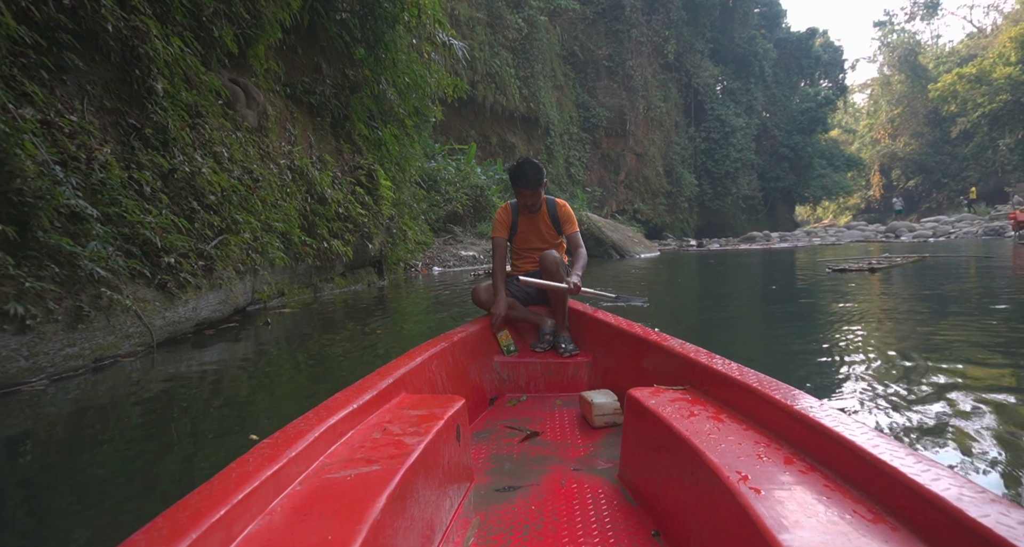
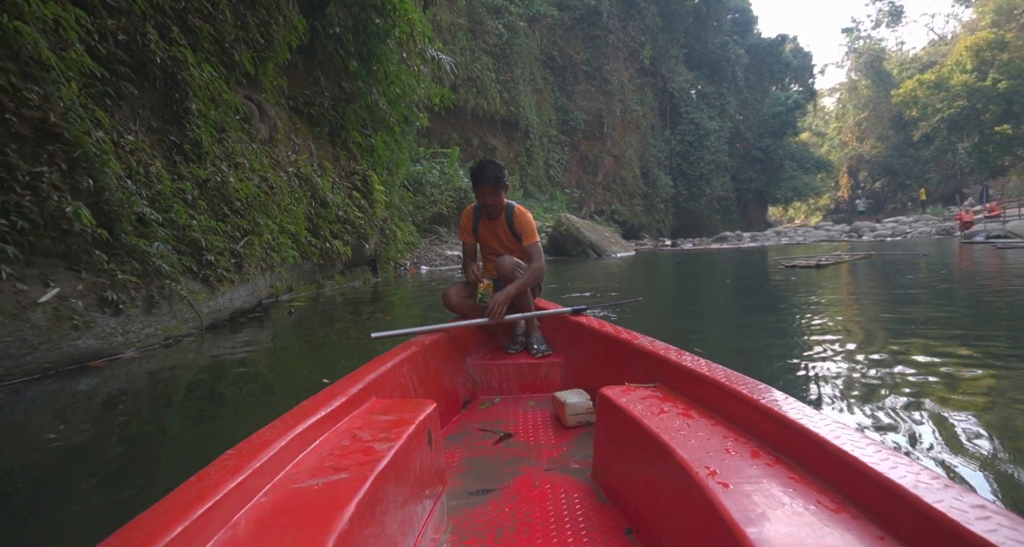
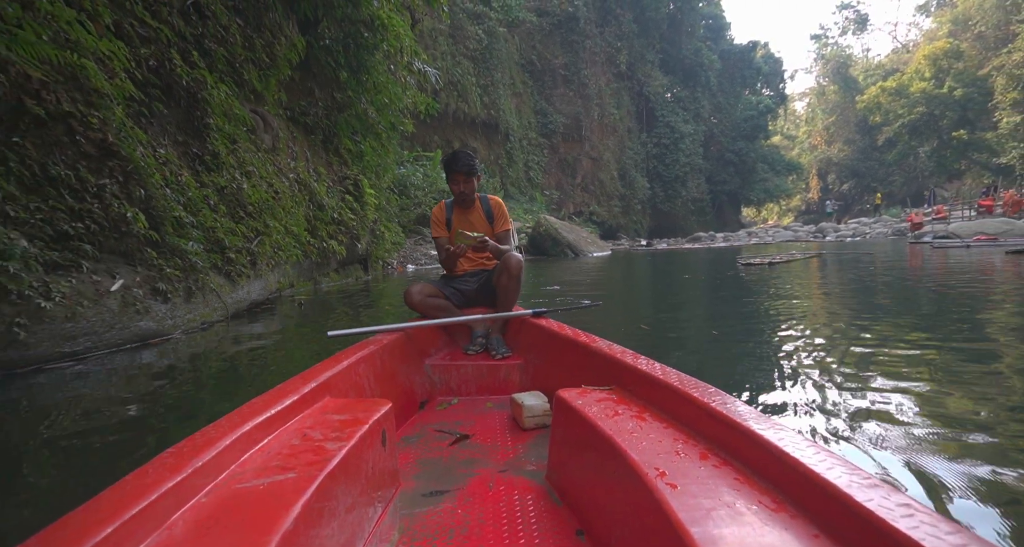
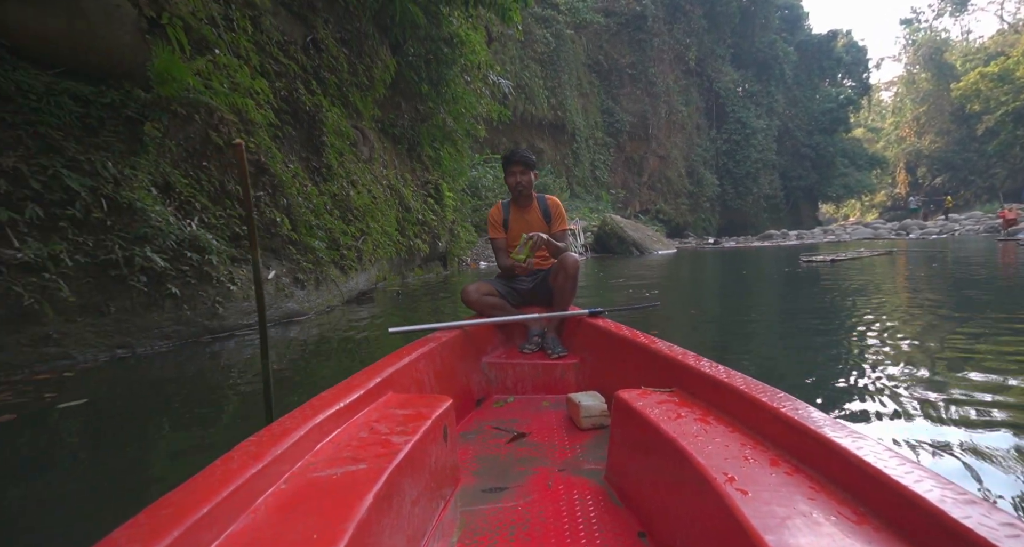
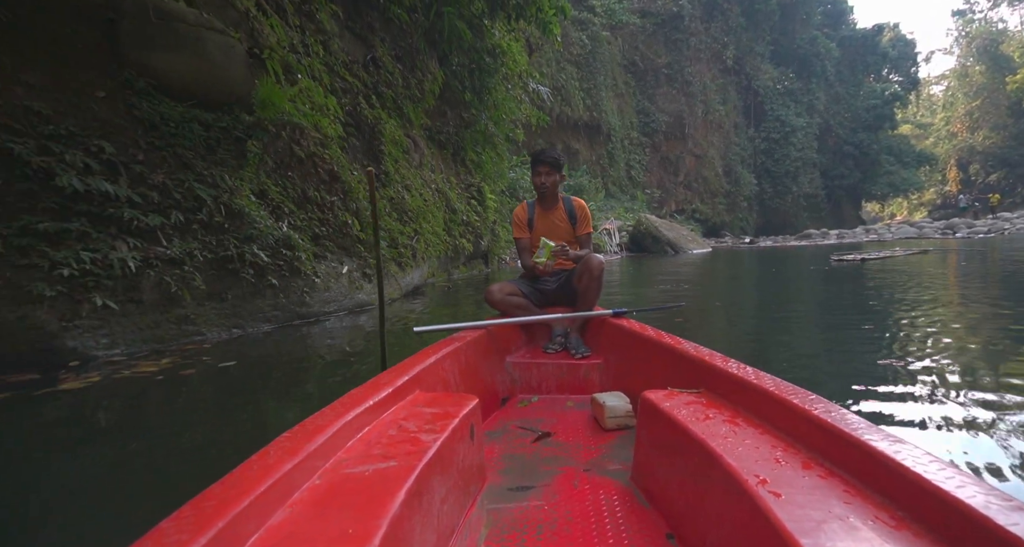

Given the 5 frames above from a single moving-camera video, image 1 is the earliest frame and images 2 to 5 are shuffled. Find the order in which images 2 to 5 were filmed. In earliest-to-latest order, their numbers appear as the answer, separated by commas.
2, 3, 4, 5
